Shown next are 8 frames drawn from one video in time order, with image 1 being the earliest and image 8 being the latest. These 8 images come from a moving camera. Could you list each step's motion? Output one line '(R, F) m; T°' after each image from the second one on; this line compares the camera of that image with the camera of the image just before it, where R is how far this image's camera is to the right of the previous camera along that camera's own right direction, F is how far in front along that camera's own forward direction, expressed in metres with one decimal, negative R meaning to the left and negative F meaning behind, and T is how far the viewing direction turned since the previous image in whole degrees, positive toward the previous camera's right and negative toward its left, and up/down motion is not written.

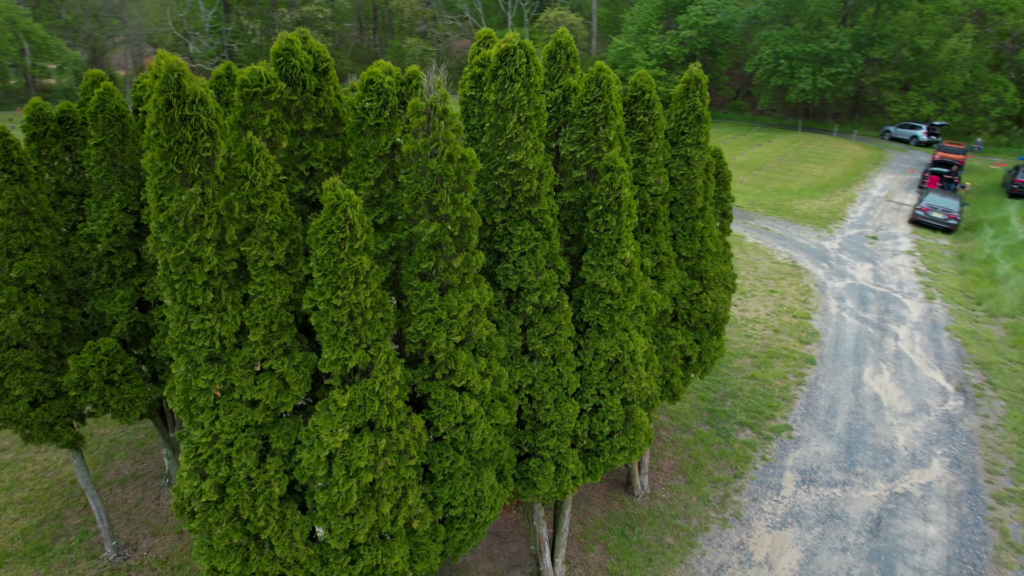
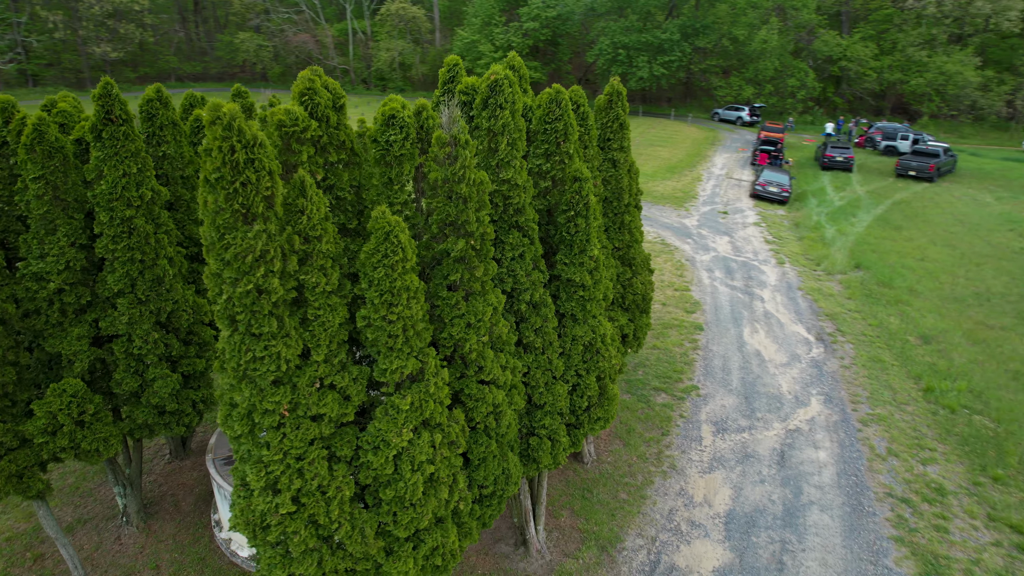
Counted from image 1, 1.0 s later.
(-1.3, -0.6) m; +12°
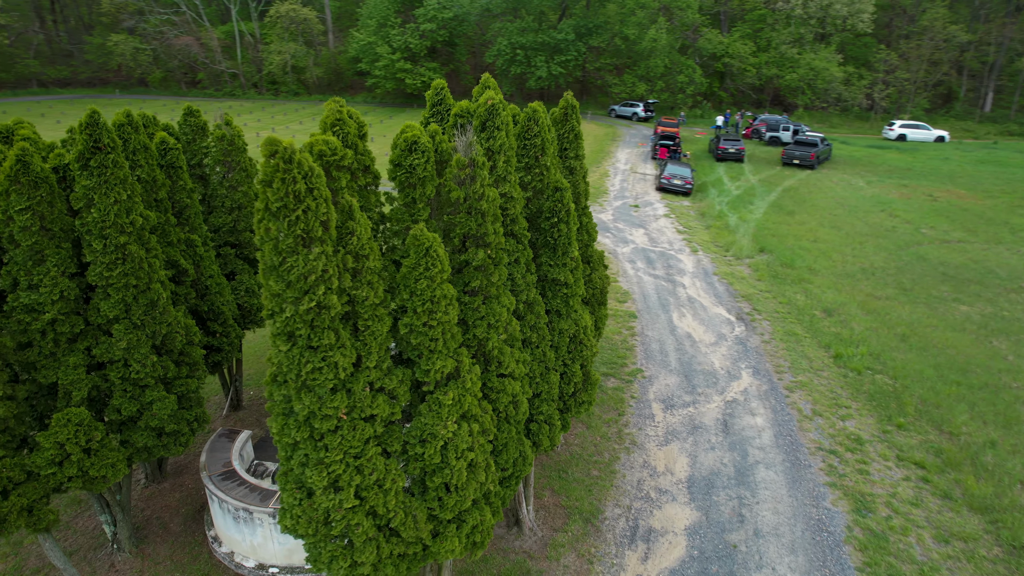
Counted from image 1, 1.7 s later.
(-1.0, -0.6) m; +8°
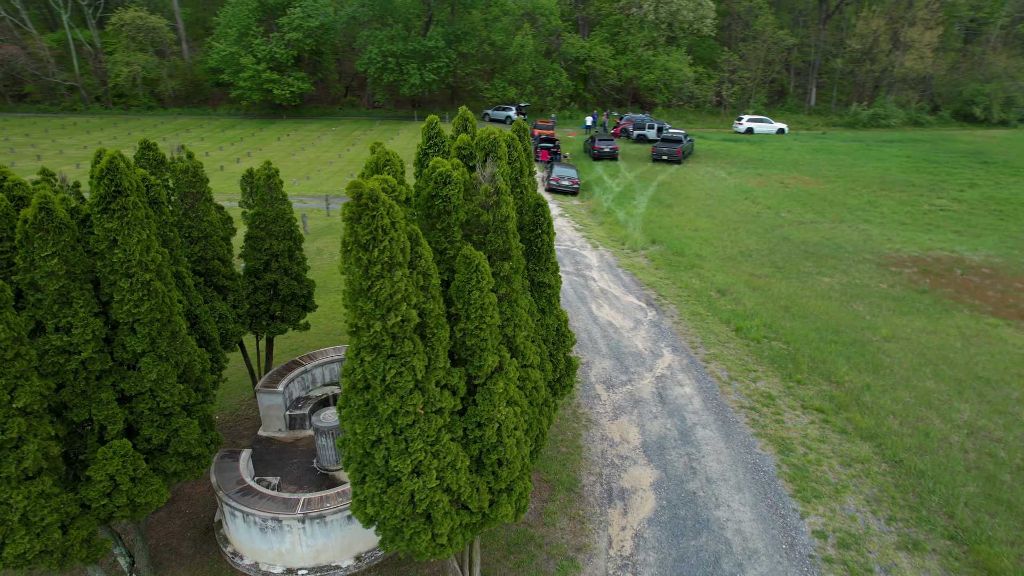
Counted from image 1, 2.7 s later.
(-1.6, -1.0) m; +11°
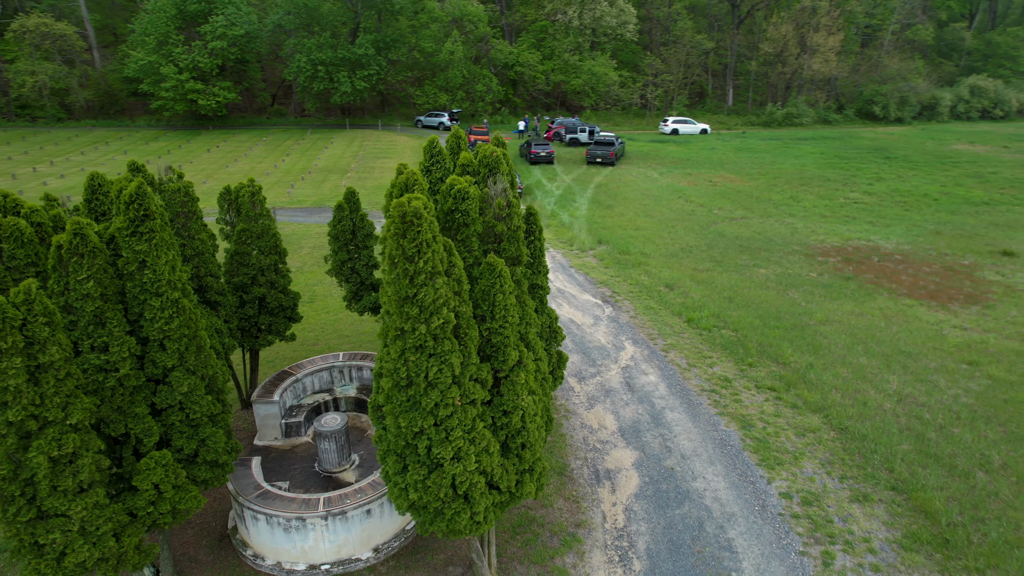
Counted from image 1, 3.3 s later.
(-1.0, -0.8) m; +6°
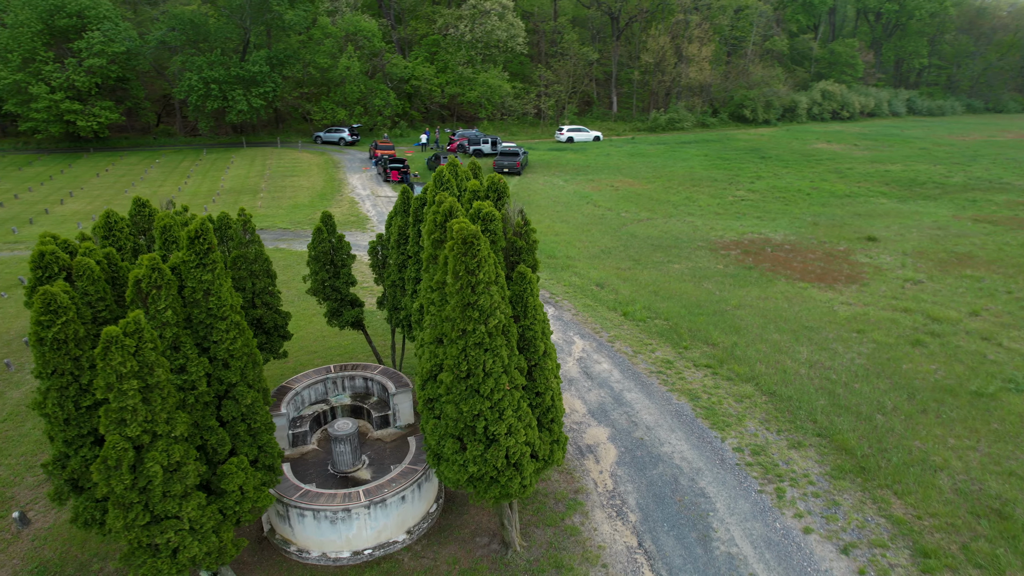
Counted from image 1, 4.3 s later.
(-1.8, -1.5) m; +9°
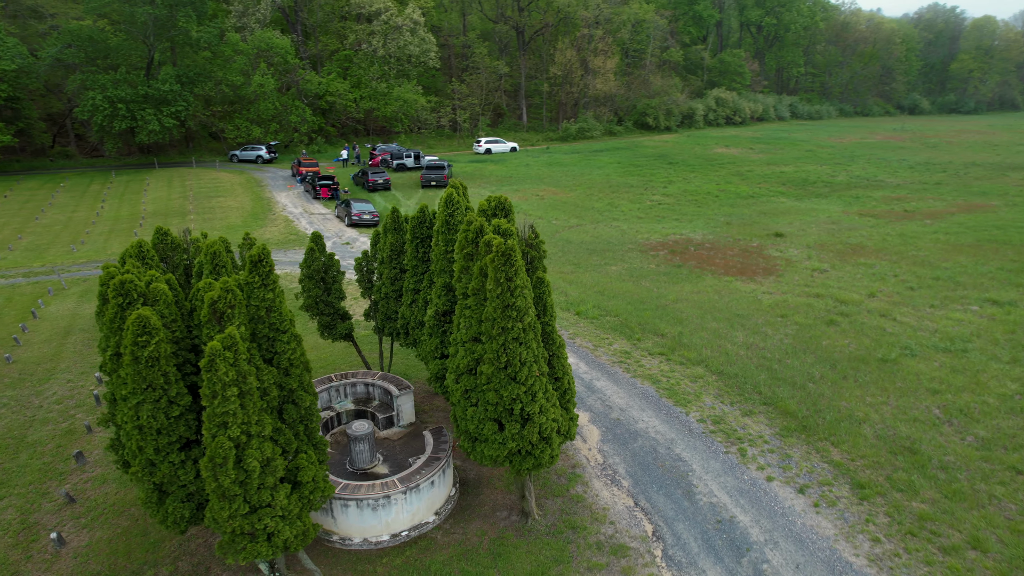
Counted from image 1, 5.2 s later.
(-1.7, -1.5) m; +8°
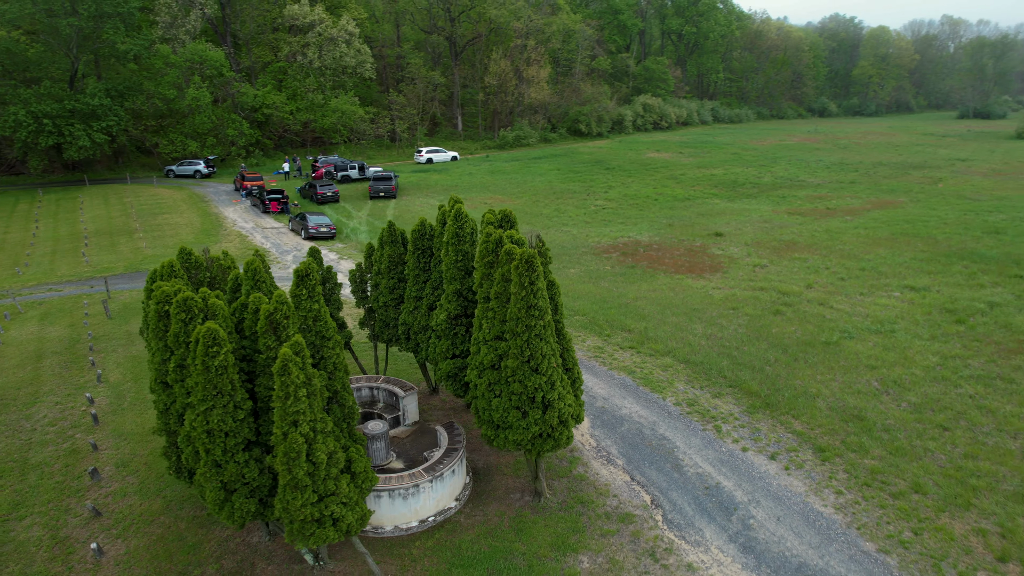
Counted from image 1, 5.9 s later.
(-1.5, -1.3) m; +6°
